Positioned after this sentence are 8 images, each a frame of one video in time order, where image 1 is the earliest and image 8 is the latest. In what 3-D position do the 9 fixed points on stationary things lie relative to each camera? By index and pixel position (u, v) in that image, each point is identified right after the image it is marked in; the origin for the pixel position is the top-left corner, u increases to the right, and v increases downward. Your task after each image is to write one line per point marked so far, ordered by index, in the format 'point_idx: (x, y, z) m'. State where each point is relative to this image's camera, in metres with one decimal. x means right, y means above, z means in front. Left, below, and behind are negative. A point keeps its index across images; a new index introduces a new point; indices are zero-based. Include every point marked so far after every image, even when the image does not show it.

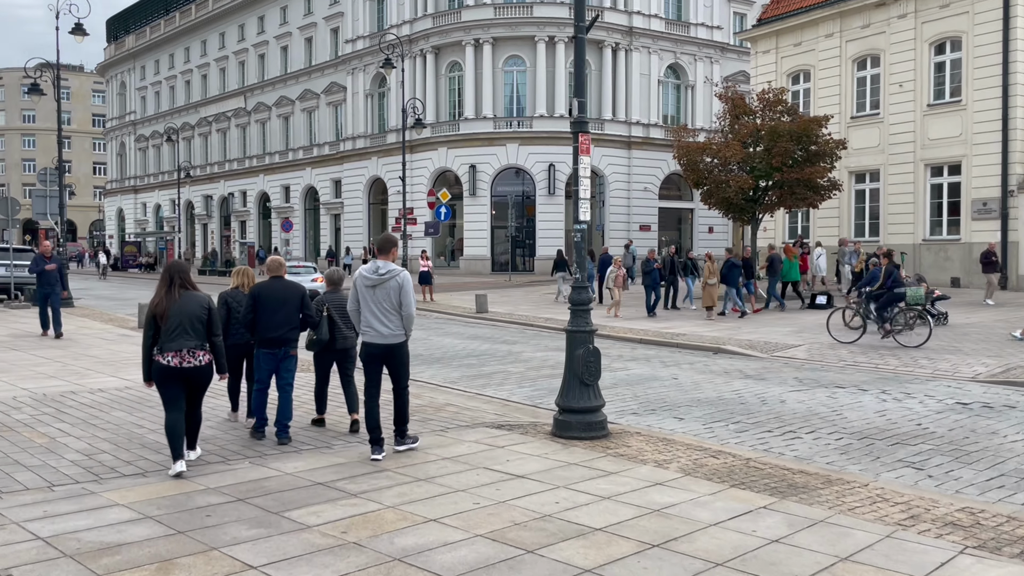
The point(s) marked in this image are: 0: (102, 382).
0: (-5.7, -1.3, +11.5) m
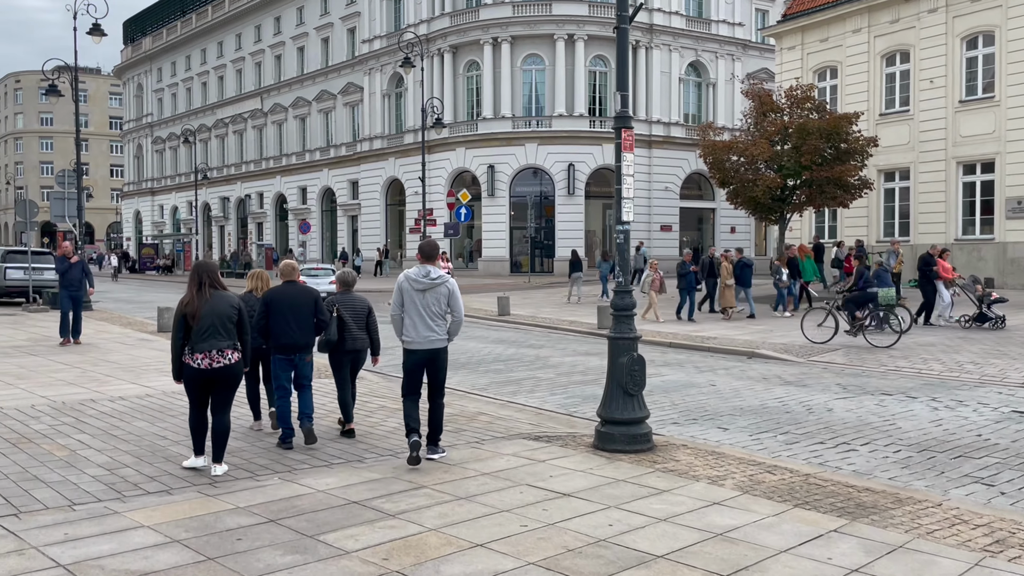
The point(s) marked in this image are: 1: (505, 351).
0: (-5.2, -1.4, +11.2) m
1: (-0.2, -1.2, +16.4) m
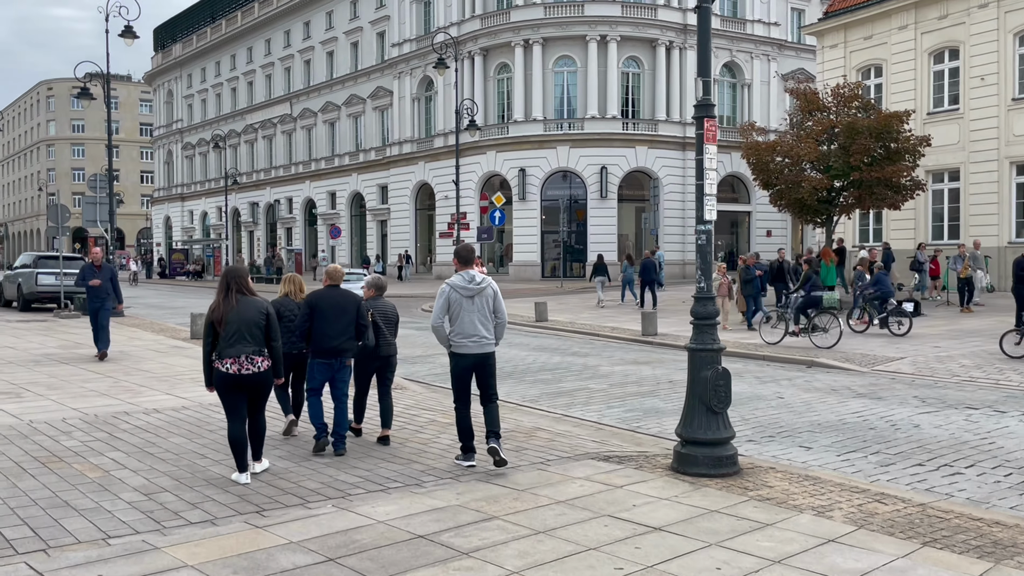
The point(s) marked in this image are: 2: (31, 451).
0: (-4.5, -1.4, +10.6) m
1: (+0.7, -1.3, +15.7) m
2: (-4.5, -1.5, +7.7) m
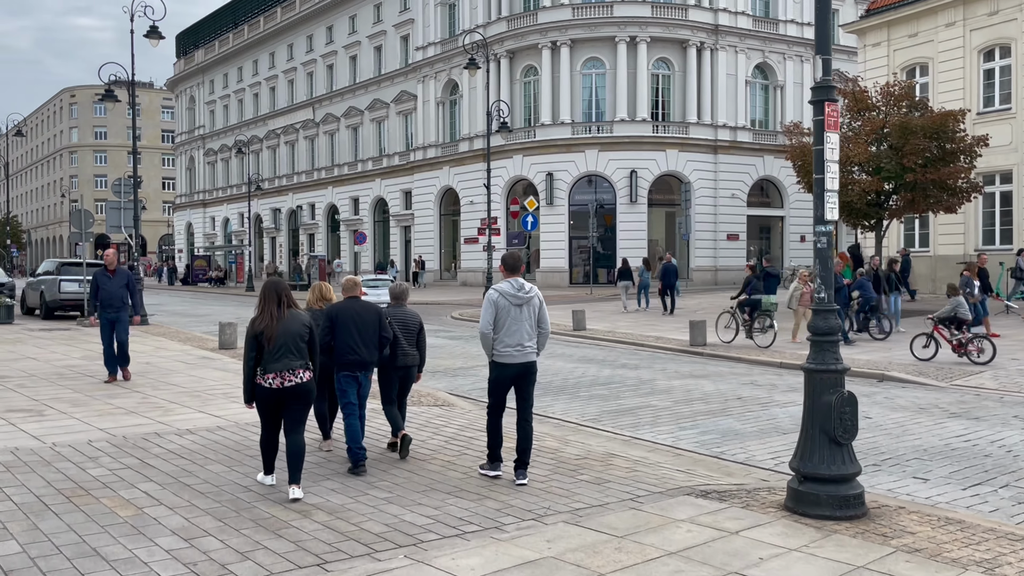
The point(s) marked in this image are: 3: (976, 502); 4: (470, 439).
0: (-3.8, -1.5, +9.8) m
1: (+1.5, -1.5, +14.7) m
2: (-3.8, -1.6, +6.9) m
3: (+3.7, -1.7, +6.7) m
4: (-0.4, -1.6, +8.9) m
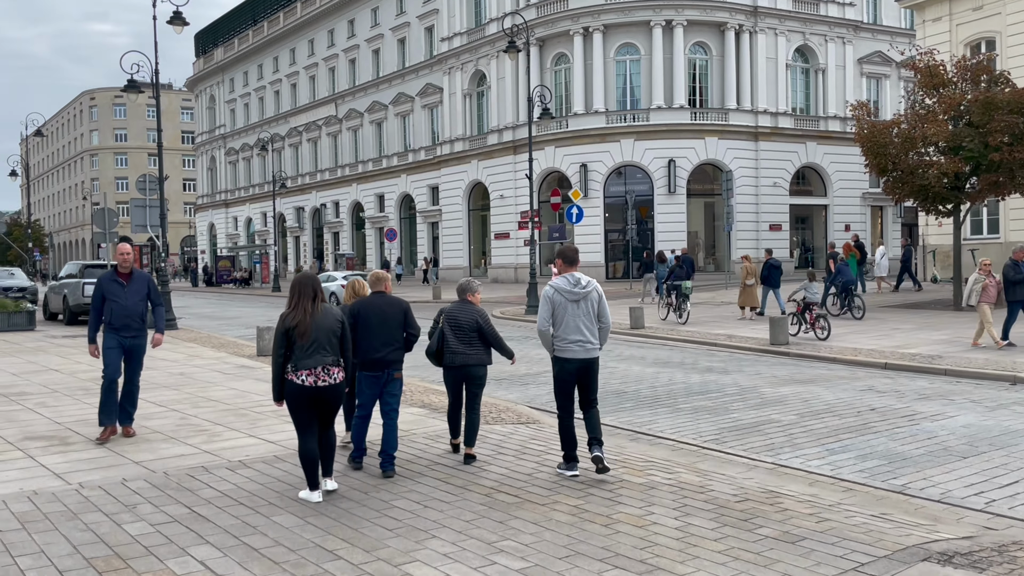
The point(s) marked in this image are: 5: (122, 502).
0: (-2.7, -1.6, +8.2) m
1: (+2.7, -1.4, +13.1) m
2: (-2.7, -1.6, +5.3) m
3: (+4.7, -1.6, +5.0) m
4: (+0.6, -1.6, +7.3) m
5: (-3.0, -1.6, +6.3) m
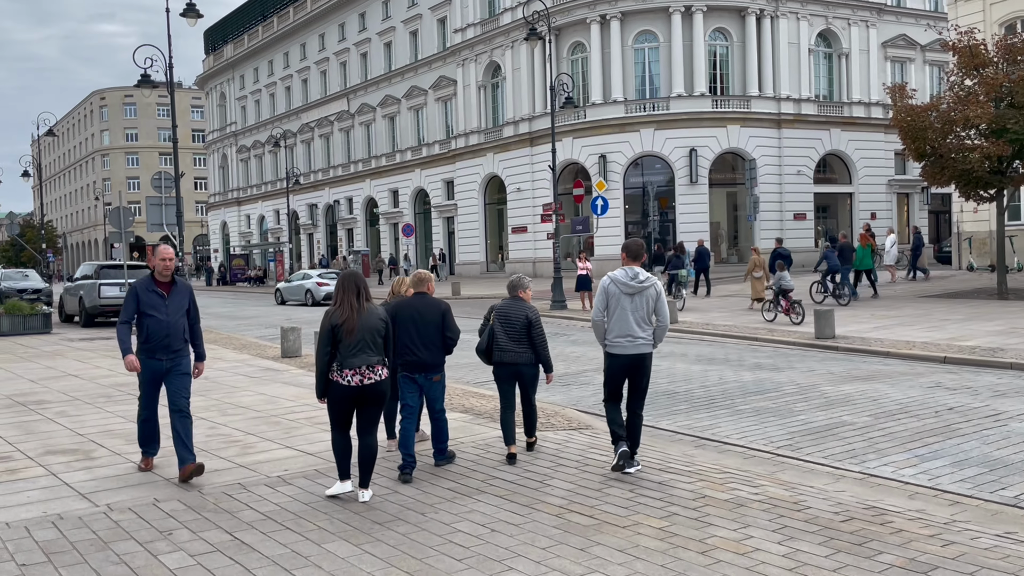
0: (-2.1, -1.6, +7.6) m
1: (+3.3, -1.3, +12.4) m
2: (-2.2, -1.7, +4.7) m
3: (+5.2, -1.5, +4.3) m
4: (+1.2, -1.6, +6.6) m
5: (-2.5, -1.6, +5.7) m
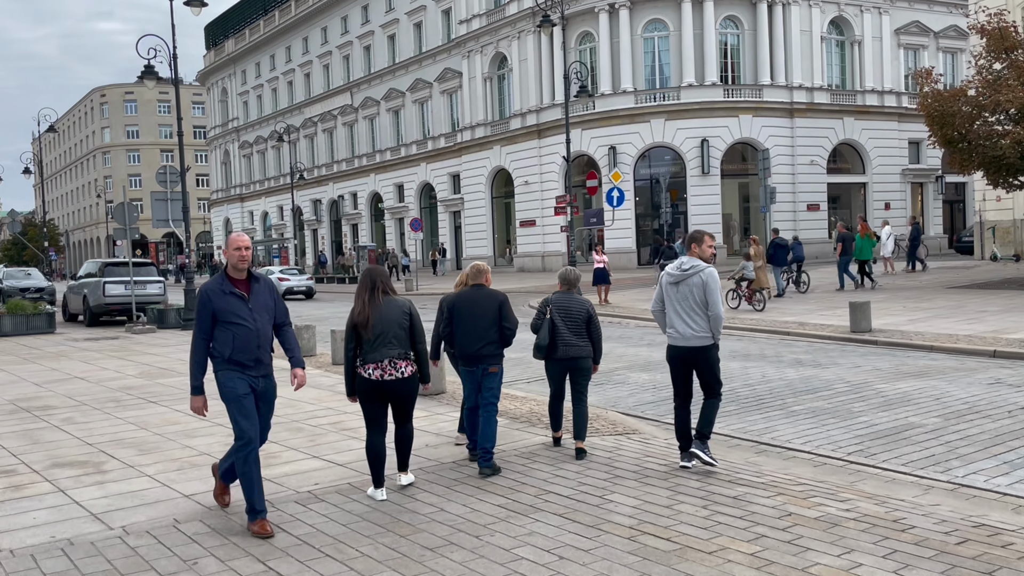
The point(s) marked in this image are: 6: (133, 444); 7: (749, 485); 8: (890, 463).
0: (-1.7, -1.6, +7.0) m
1: (+3.8, -1.2, +11.7) m
2: (-1.8, -1.7, +4.1) m
3: (+5.6, -1.5, +3.6) m
4: (+1.6, -1.5, +6.0) m
5: (-2.1, -1.6, +5.1) m
6: (-3.8, -1.5, +8.4) m
7: (+1.8, -1.5, +6.3) m
8: (+3.2, -1.5, +7.0) m
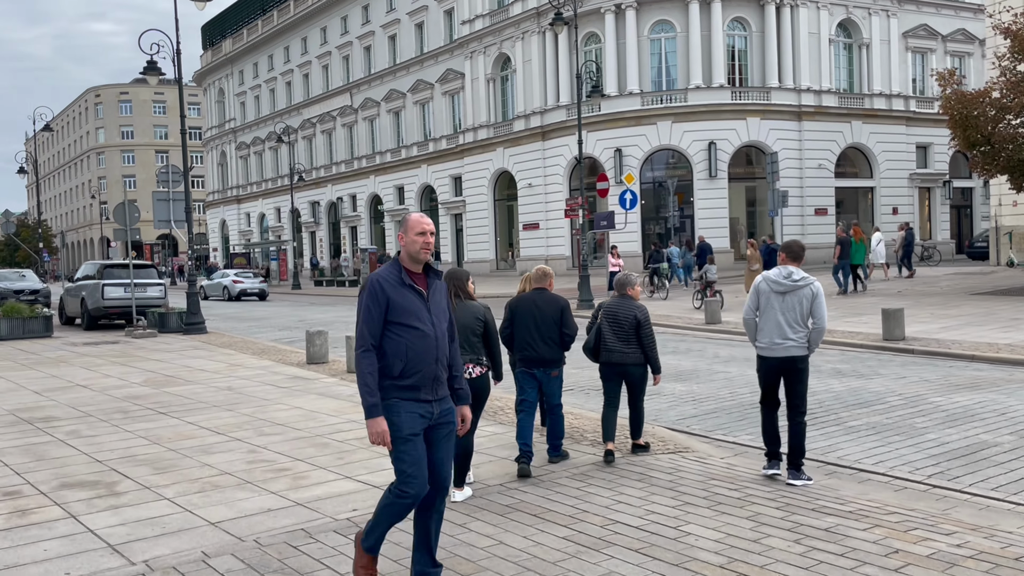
0: (-1.3, -1.6, +6.4) m
1: (+4.1, -1.3, +11.2) m
2: (-1.4, -1.7, +3.5) m
3: (+6.1, -1.5, +3.1) m
4: (+2.0, -1.6, +5.4) m
5: (-1.6, -1.7, +4.5) m
6: (-3.4, -1.6, +7.7) m
7: (+2.2, -1.6, +5.8) m
8: (+3.6, -1.5, +6.5) m
